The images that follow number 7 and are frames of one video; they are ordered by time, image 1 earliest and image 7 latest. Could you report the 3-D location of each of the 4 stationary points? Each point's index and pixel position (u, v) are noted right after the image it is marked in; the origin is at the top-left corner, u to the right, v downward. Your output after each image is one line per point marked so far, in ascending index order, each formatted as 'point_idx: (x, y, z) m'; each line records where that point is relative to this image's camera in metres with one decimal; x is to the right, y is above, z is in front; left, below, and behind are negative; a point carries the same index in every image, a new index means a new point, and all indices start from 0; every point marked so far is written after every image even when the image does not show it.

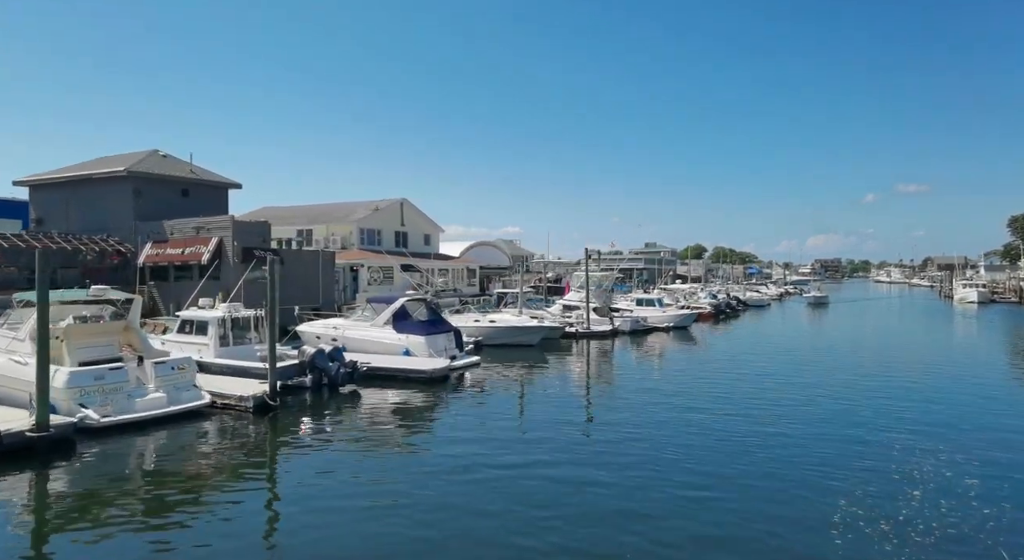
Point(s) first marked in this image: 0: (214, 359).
0: (-8.0, -2.1, +18.9) m
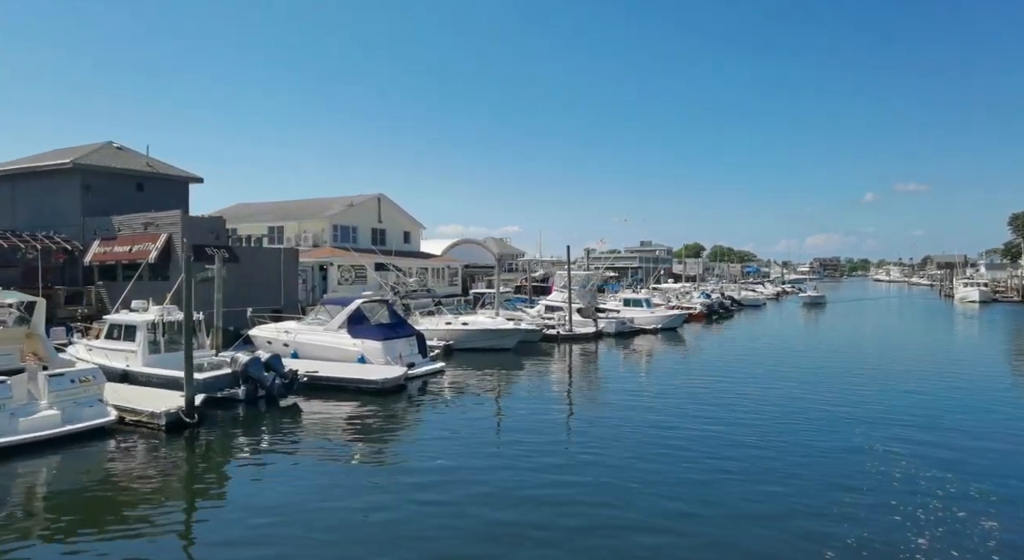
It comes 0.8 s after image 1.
0: (-9.0, -2.1, +17.1) m
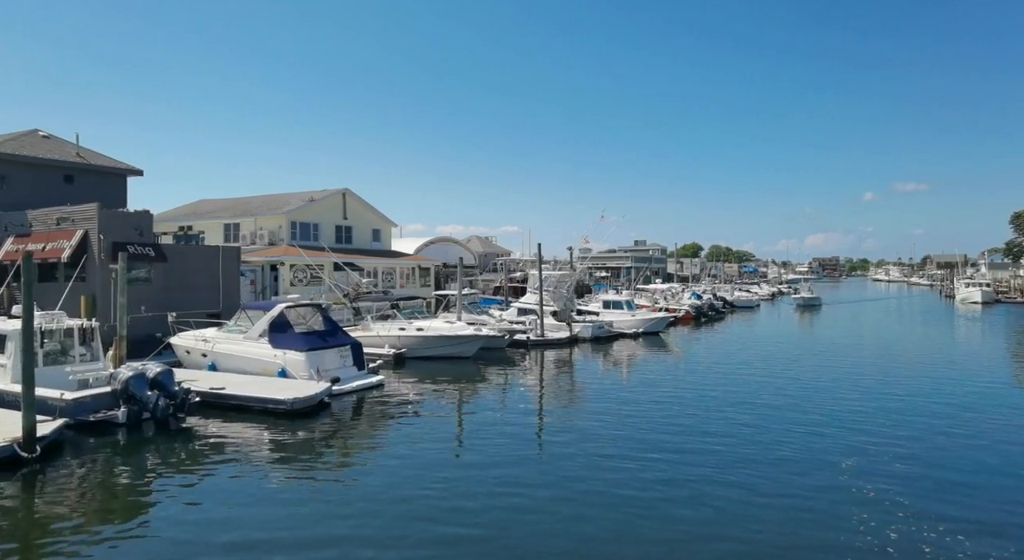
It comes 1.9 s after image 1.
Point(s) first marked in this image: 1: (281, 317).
0: (-10.4, -2.2, +14.6) m
1: (-5.9, -0.9, +18.1) m
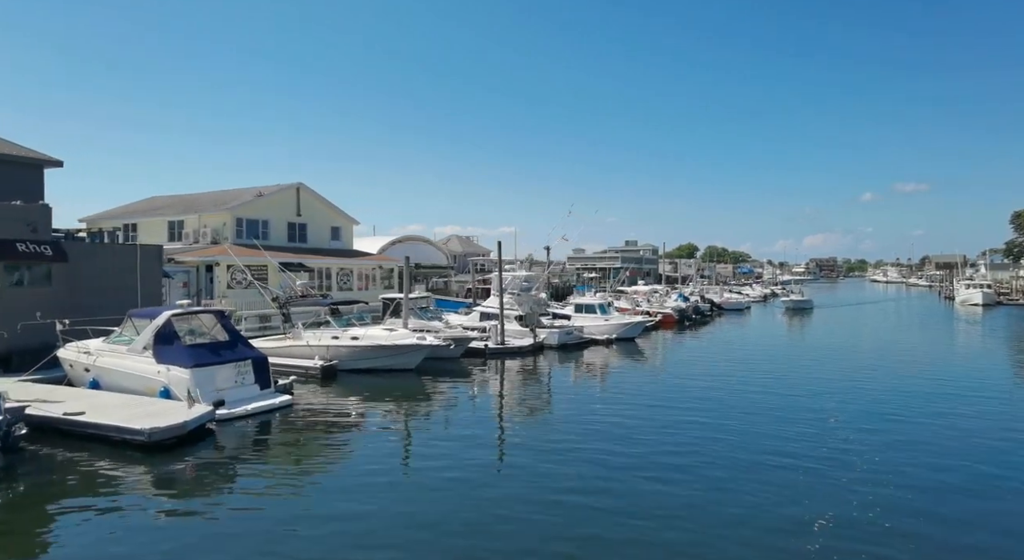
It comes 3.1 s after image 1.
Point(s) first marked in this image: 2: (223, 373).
0: (-12.0, -2.2, +11.9) m
1: (-7.5, -1.0, +15.4) m
2: (-6.3, -2.0, +15.3) m
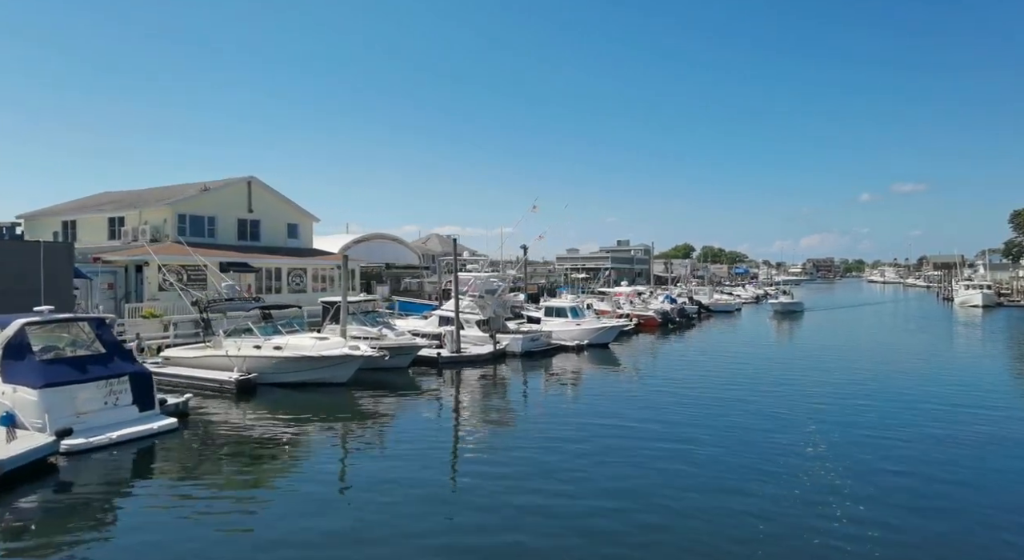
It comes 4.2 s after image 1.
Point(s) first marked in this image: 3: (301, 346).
0: (-13.5, -2.3, +9.5) m
1: (-9.0, -1.1, +13.0) m
2: (-7.7, -2.0, +12.9) m
3: (-5.6, -1.8, +19.1) m
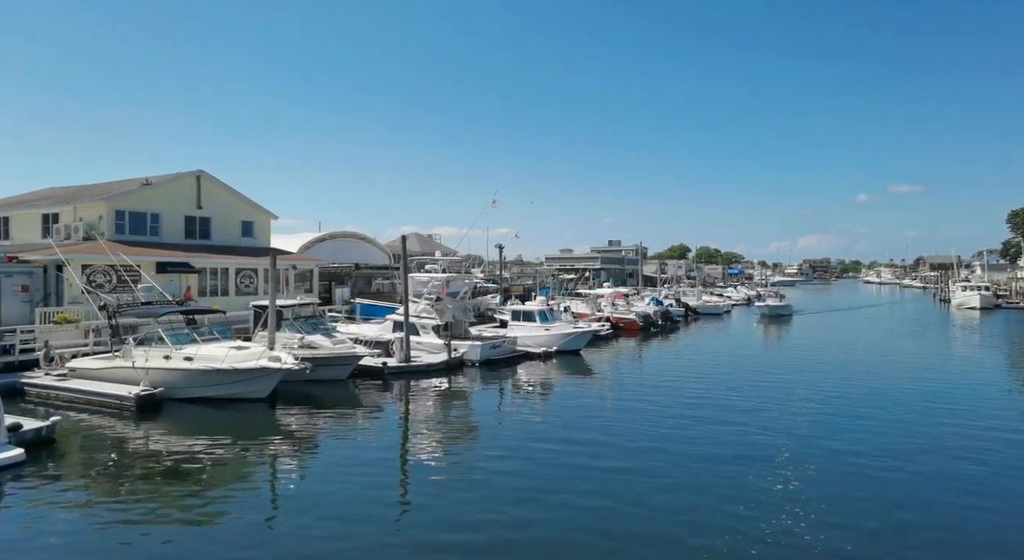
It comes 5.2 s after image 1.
0: (-14.8, -2.3, +7.3) m
1: (-10.4, -1.1, +10.8) m
2: (-9.1, -2.1, +10.7) m
3: (-7.0, -1.9, +16.9) m
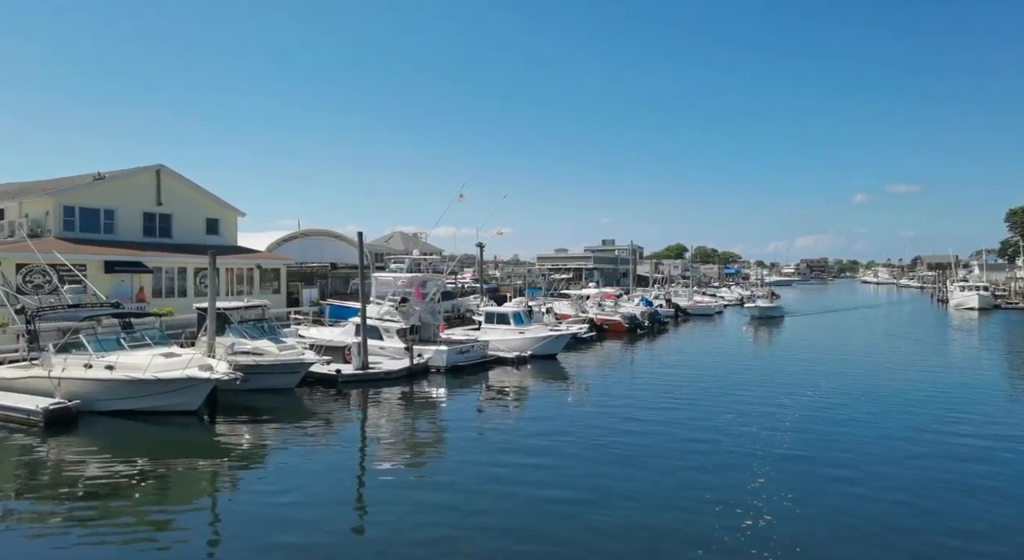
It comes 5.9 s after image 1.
0: (-15.8, -2.3, +5.8) m
1: (-11.3, -1.1, +9.3) m
2: (-10.0, -2.1, +9.2) m
3: (-8.0, -1.9, +15.4) m
